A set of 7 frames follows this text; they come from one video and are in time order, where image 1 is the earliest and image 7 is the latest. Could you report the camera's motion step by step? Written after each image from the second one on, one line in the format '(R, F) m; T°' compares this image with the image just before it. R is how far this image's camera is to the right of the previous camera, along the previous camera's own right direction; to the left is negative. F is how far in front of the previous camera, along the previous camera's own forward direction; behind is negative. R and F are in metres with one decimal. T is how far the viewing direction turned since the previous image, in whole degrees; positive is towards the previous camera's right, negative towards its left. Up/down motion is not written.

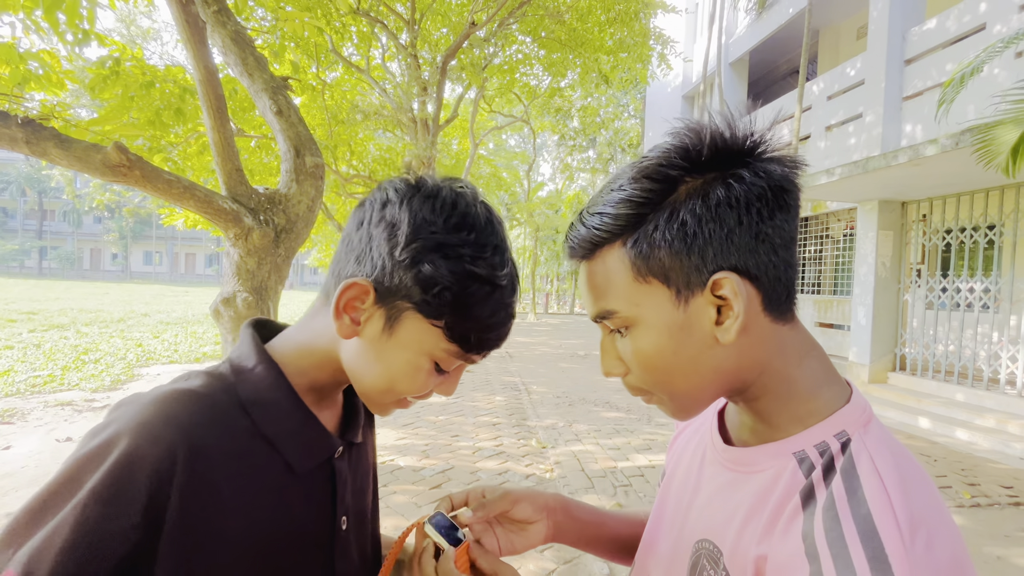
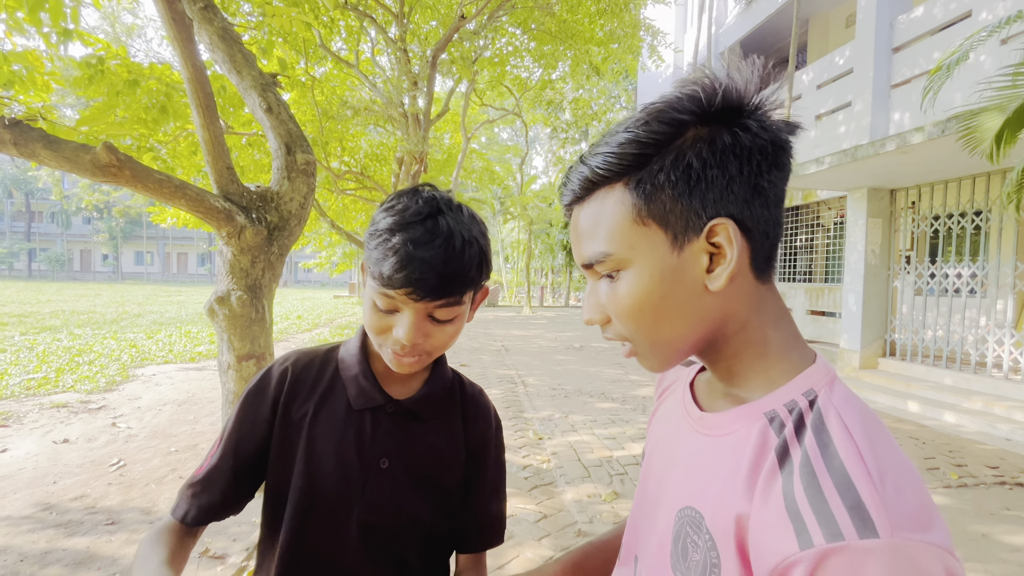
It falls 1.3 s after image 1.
(0.0, 0.0) m; +1°
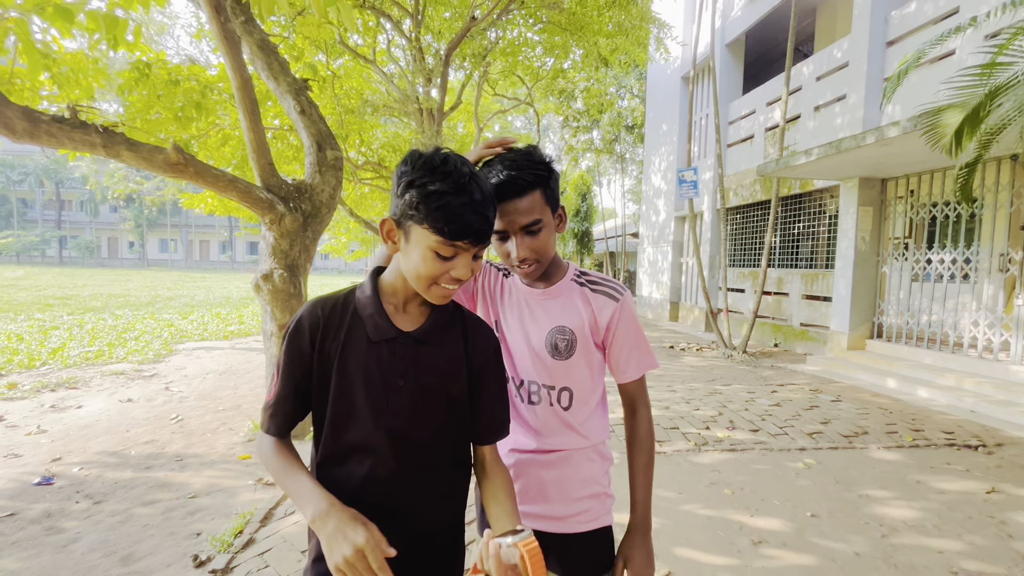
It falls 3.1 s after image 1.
(+0.1, -0.5) m; -2°
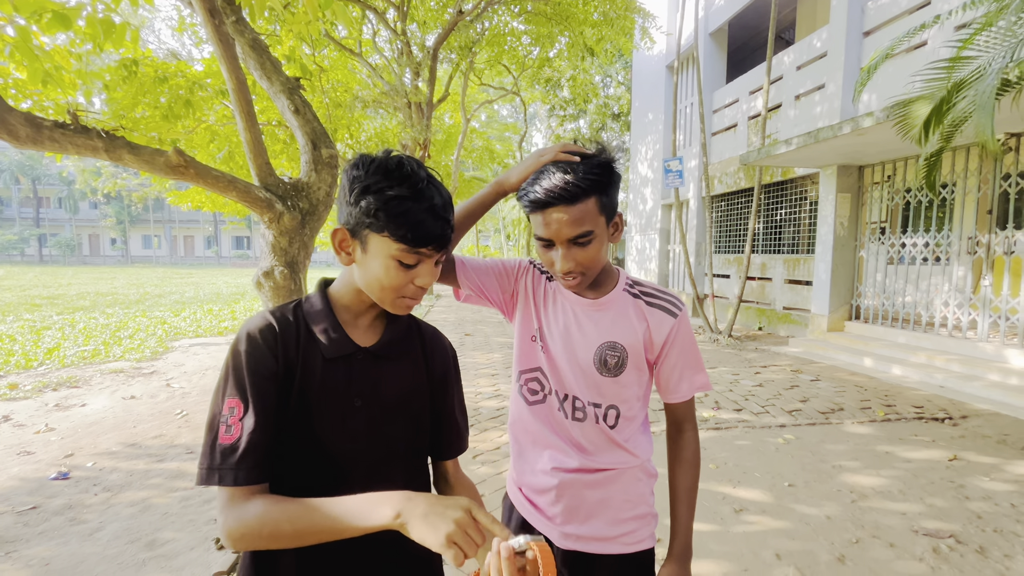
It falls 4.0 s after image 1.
(0.0, -0.2) m; +1°
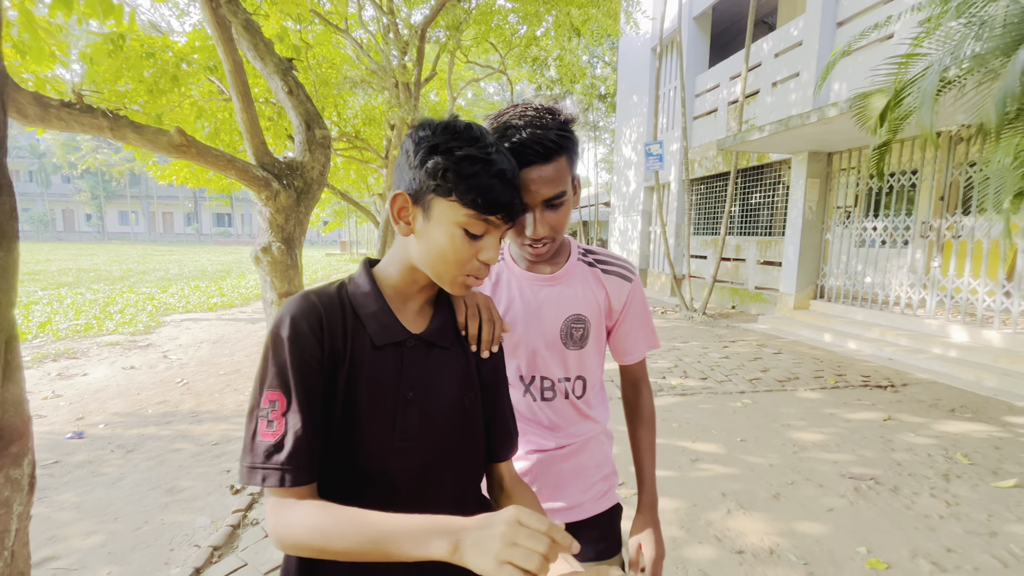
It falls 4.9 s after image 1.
(0.0, -0.3) m; +2°
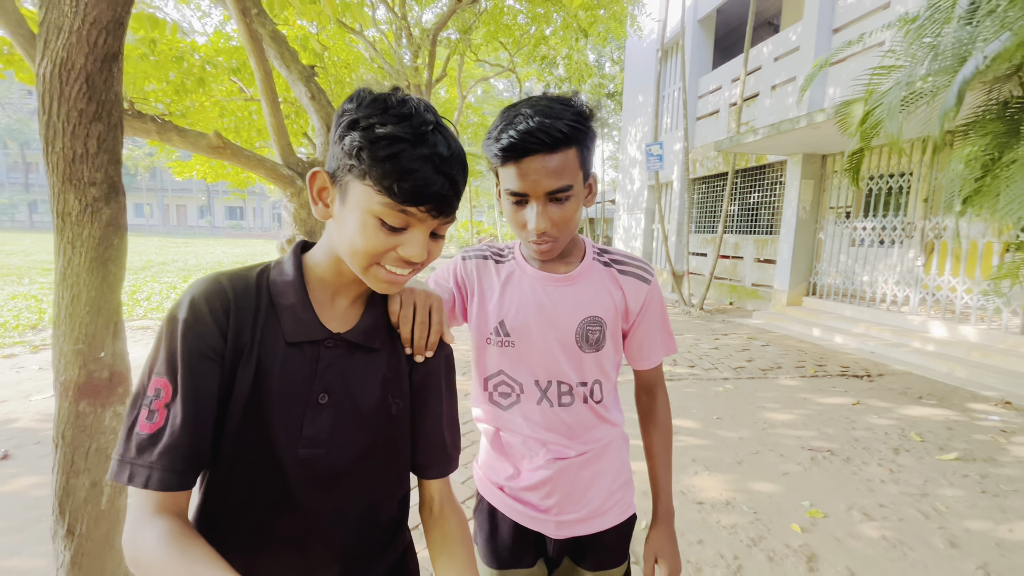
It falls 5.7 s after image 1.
(+0.1, -0.4) m; -1°
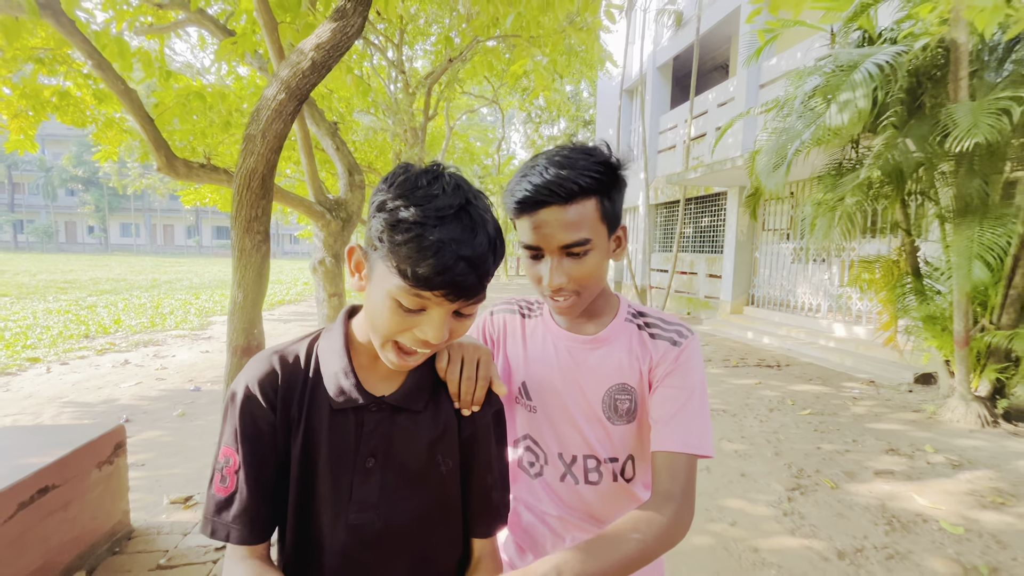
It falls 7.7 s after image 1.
(0.0, -1.3) m; +2°
